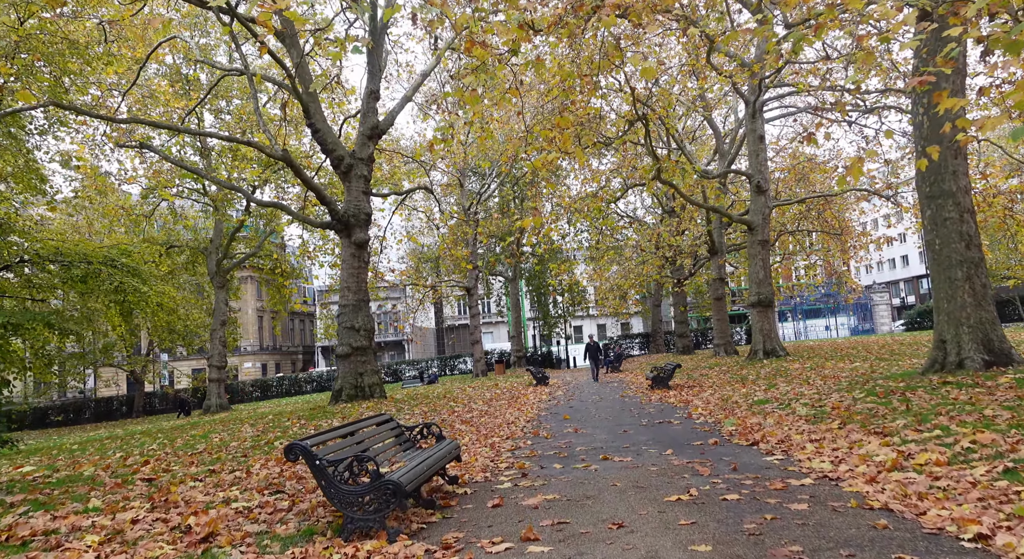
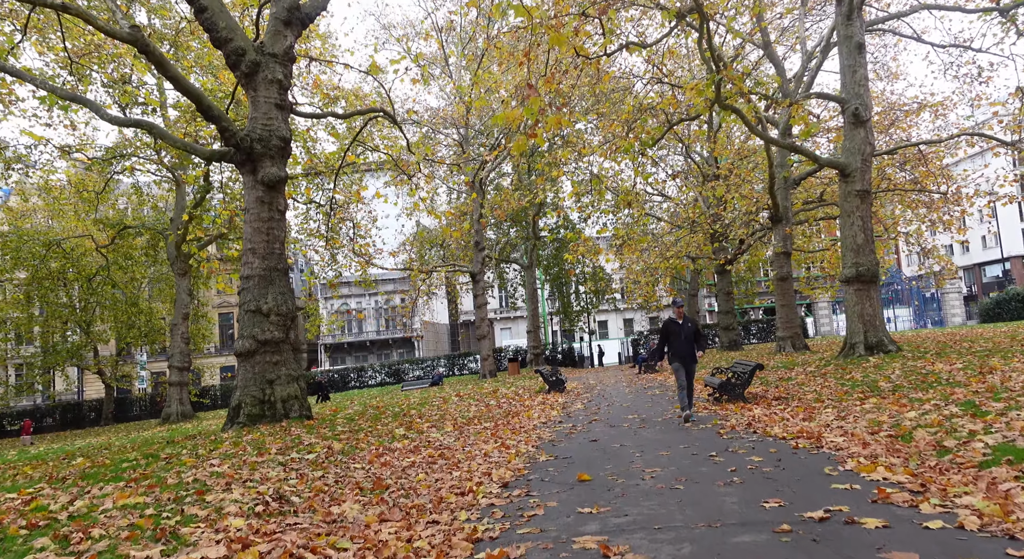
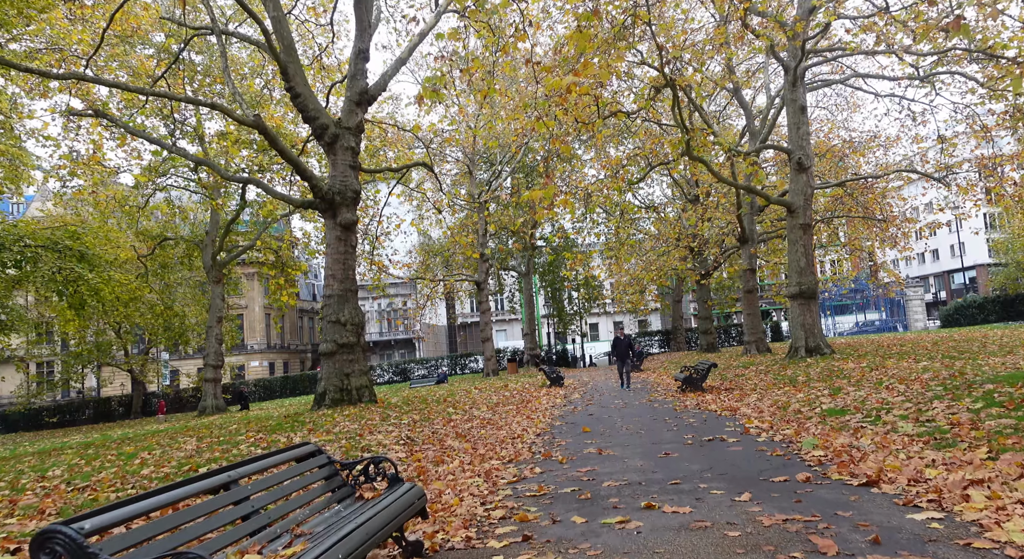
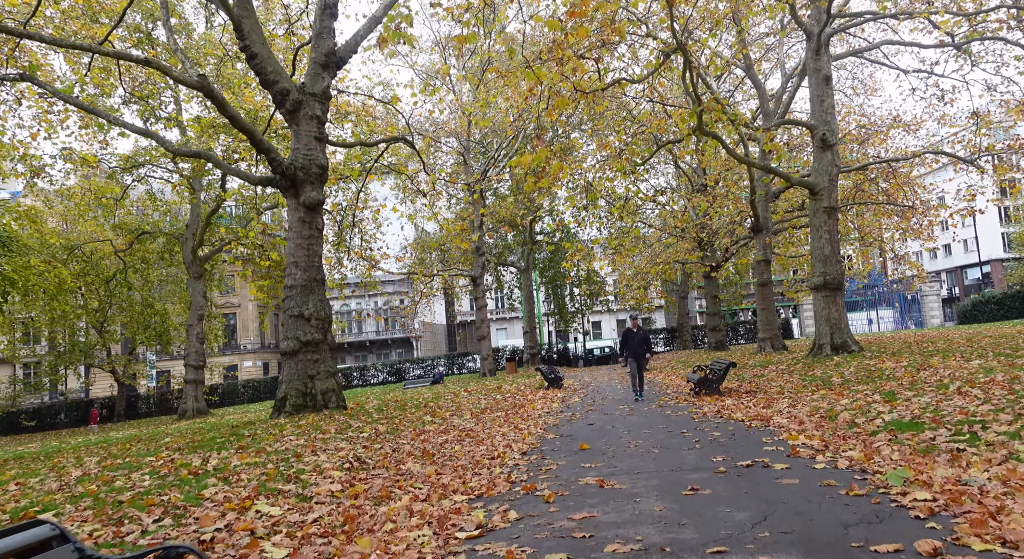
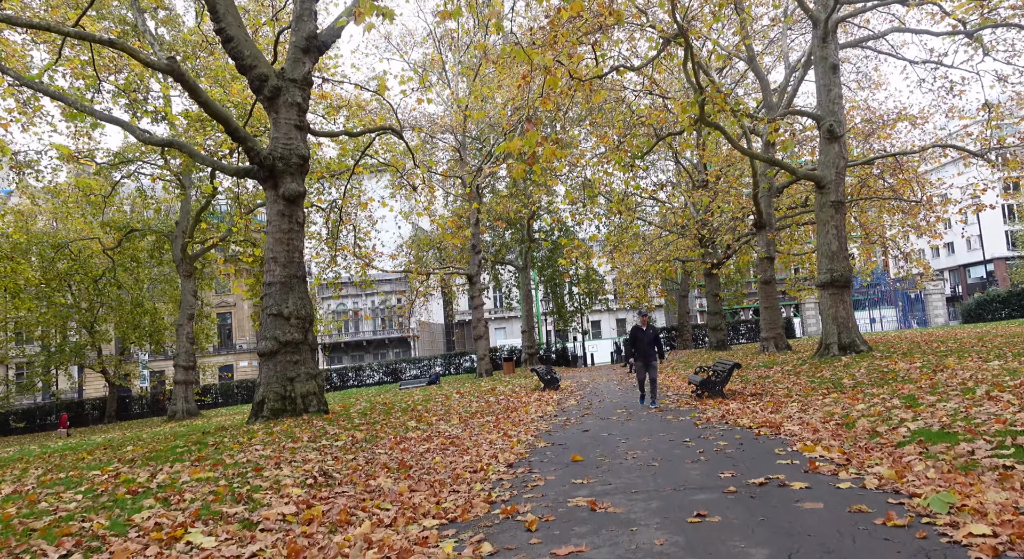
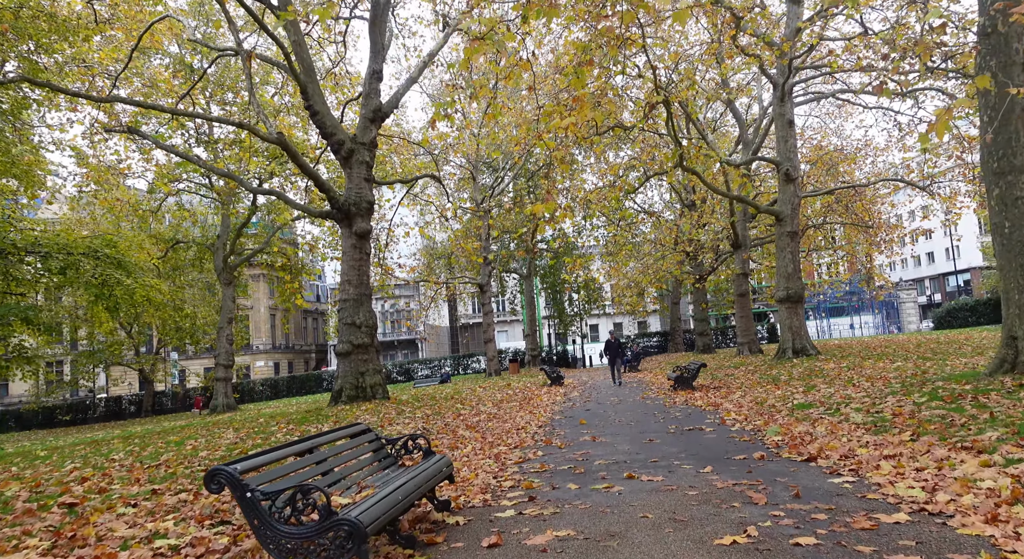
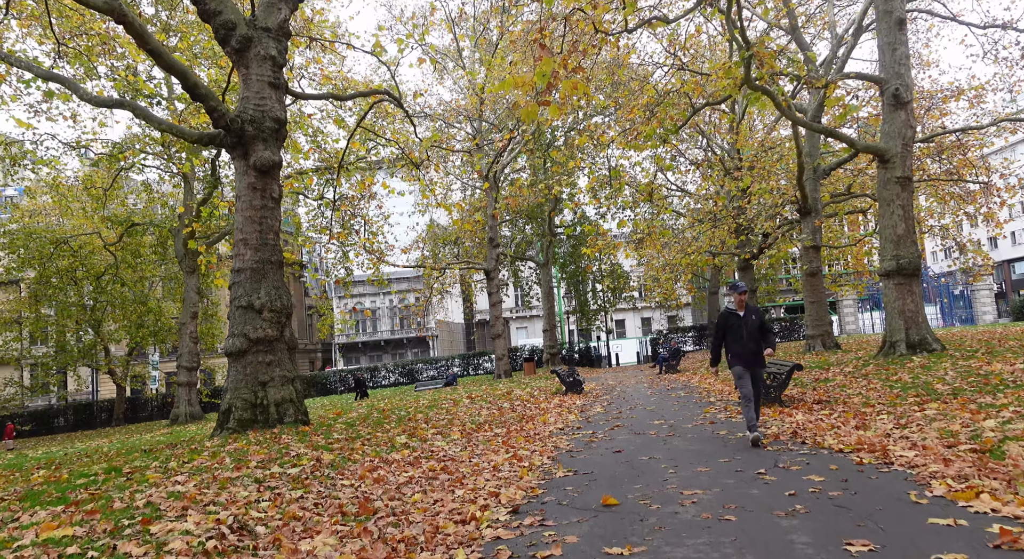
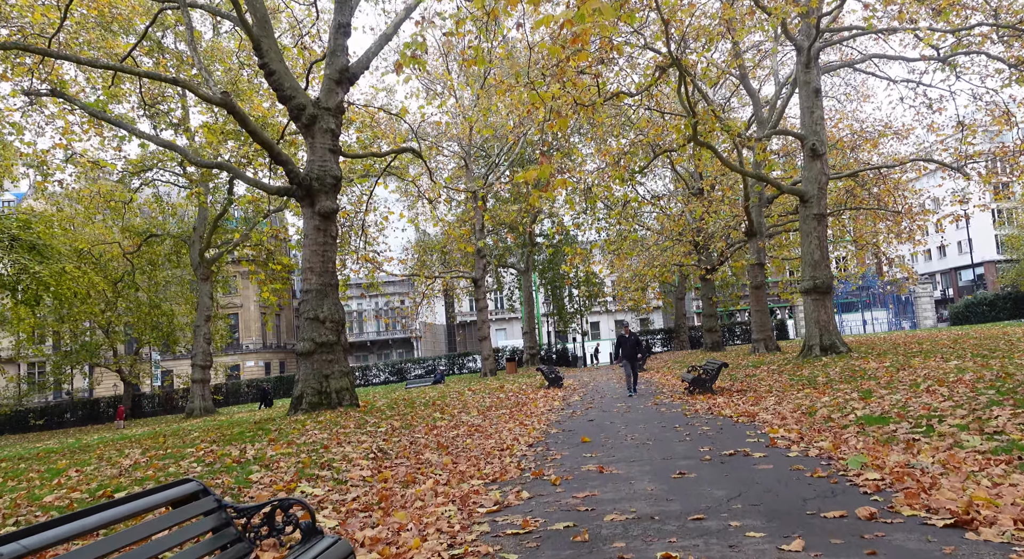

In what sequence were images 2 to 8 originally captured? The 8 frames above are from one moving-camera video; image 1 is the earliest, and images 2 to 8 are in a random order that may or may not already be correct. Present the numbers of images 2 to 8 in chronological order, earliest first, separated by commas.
6, 3, 8, 4, 5, 2, 7
